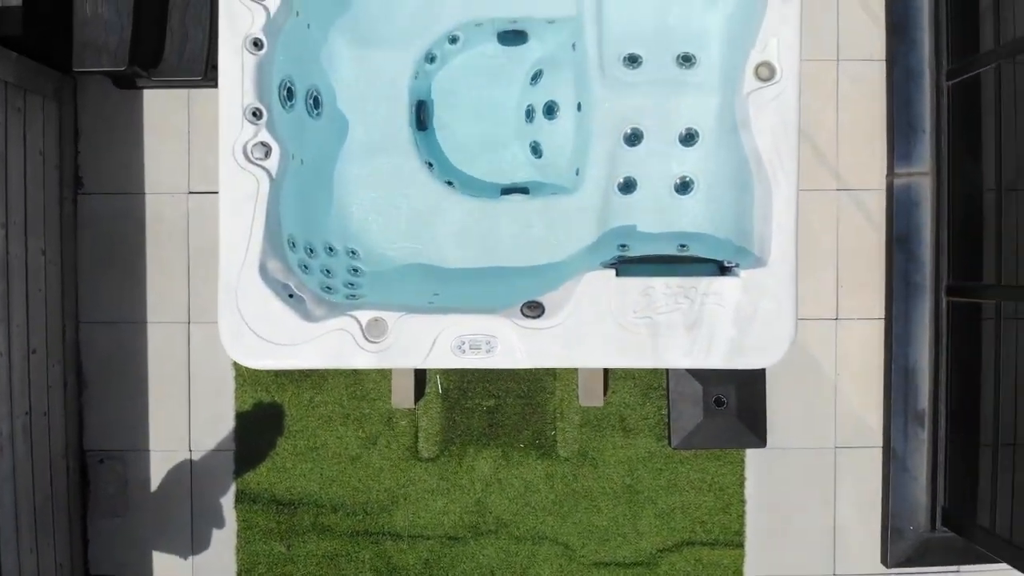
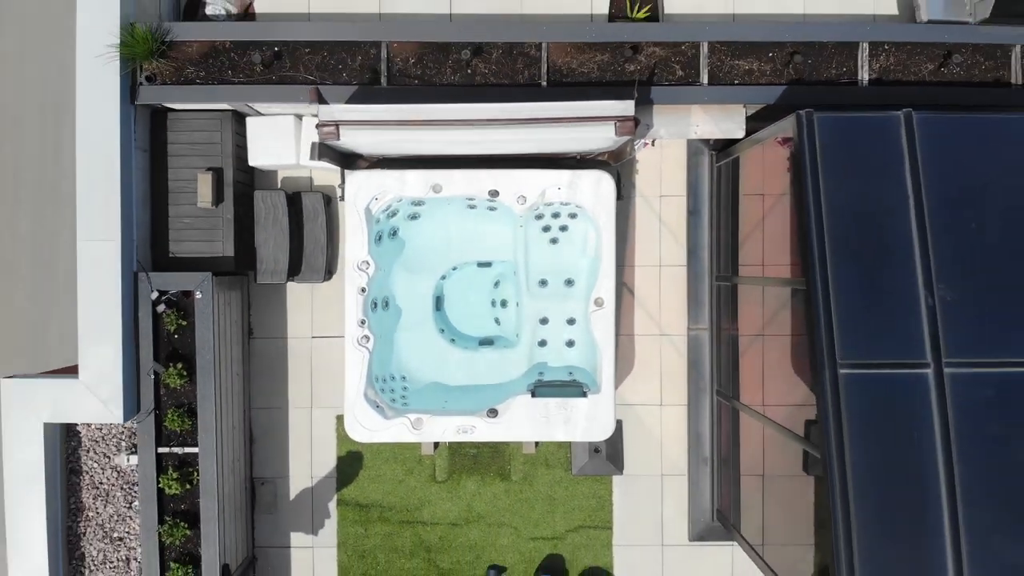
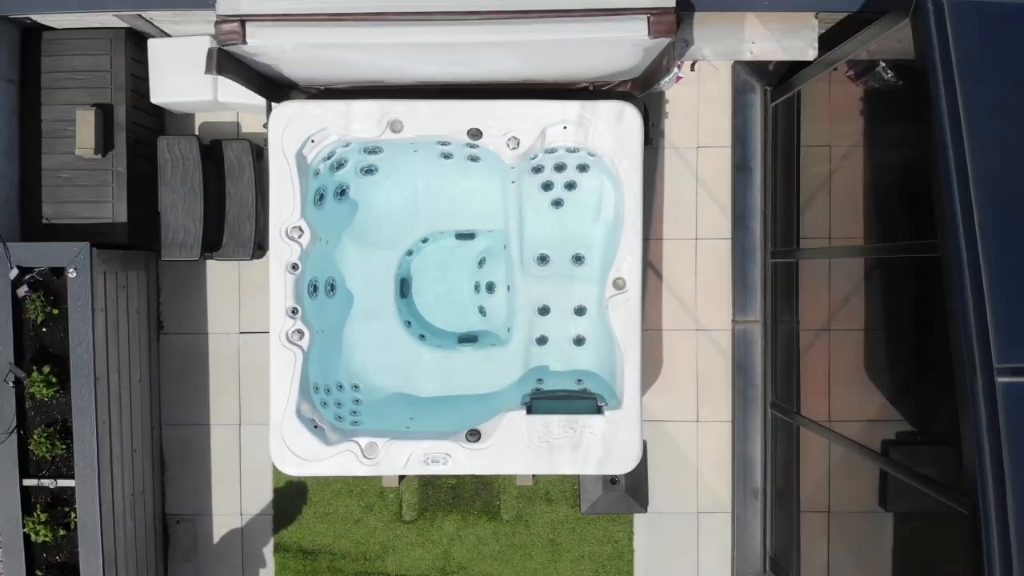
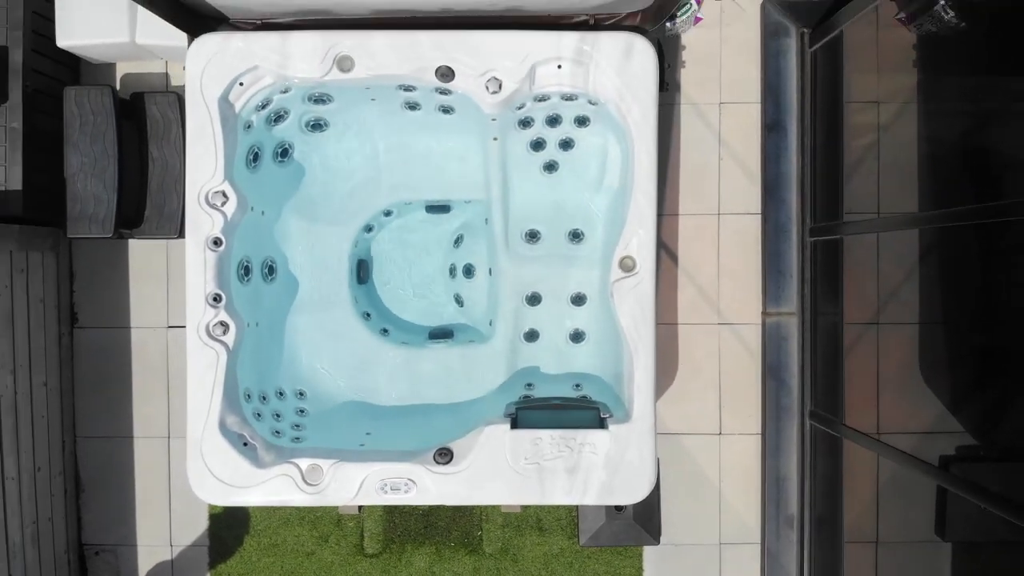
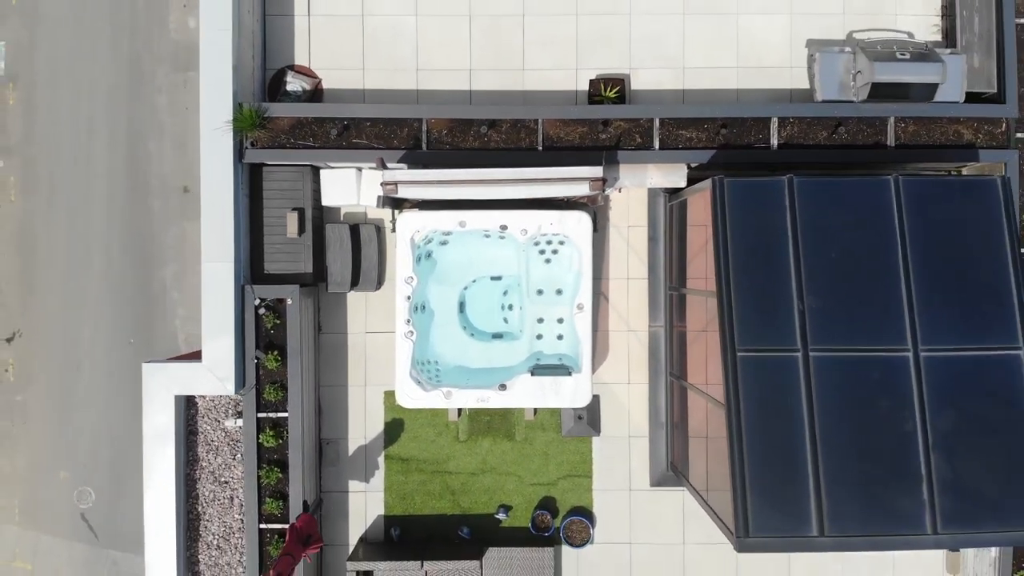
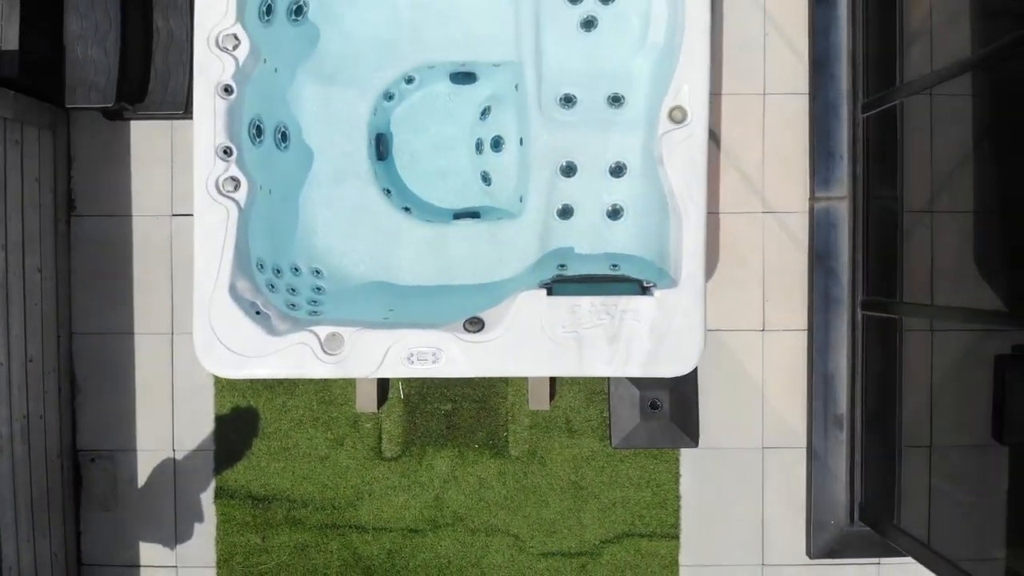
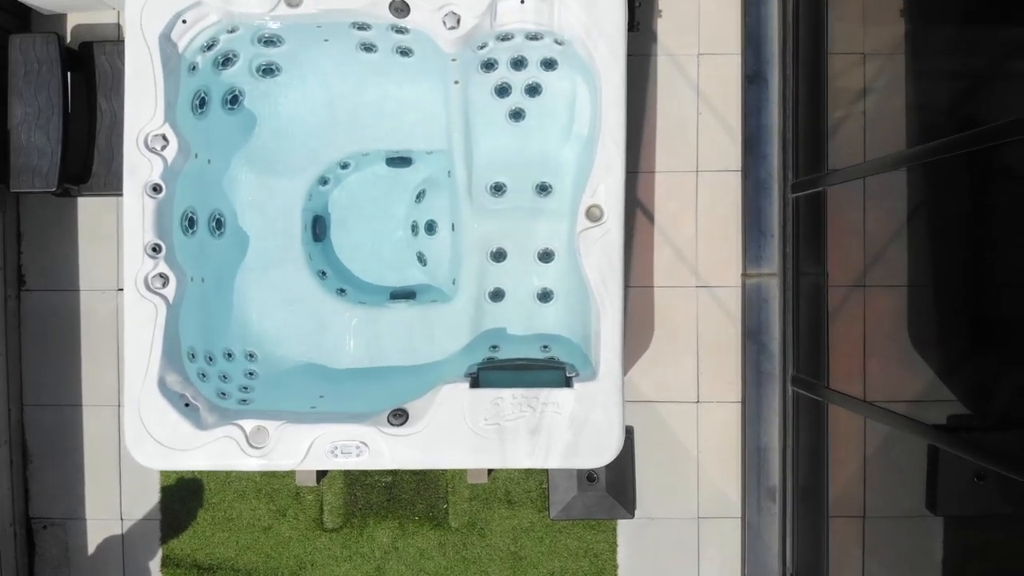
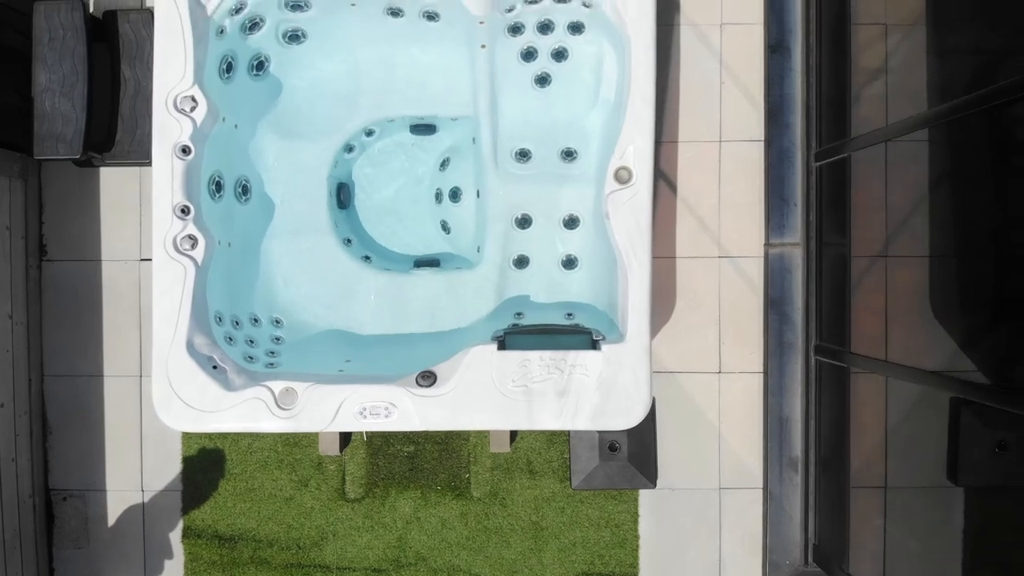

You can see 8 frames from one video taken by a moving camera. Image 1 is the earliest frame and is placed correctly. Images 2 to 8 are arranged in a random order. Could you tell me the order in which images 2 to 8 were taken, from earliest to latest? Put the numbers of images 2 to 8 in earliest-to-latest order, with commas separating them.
6, 8, 7, 4, 3, 2, 5
